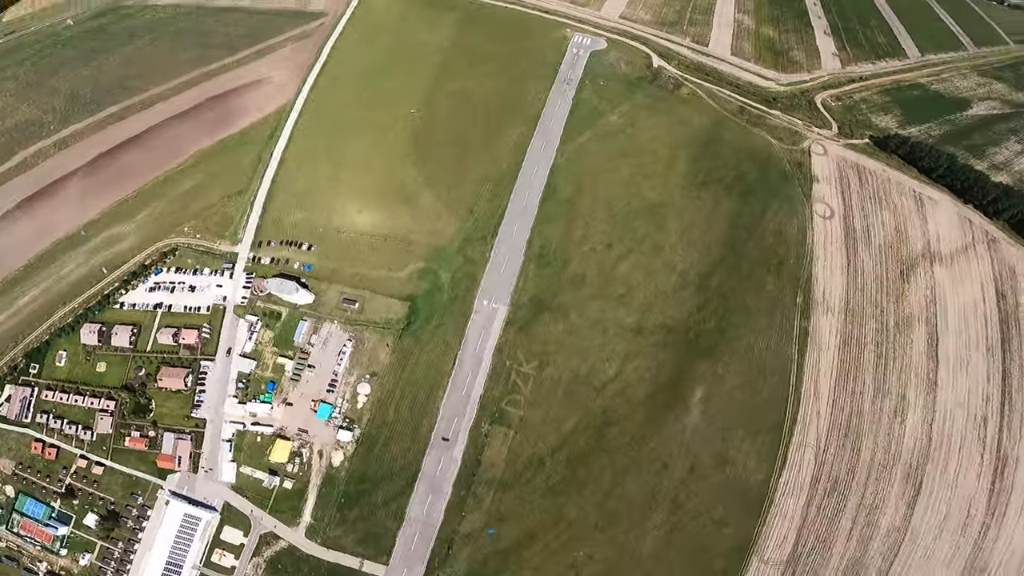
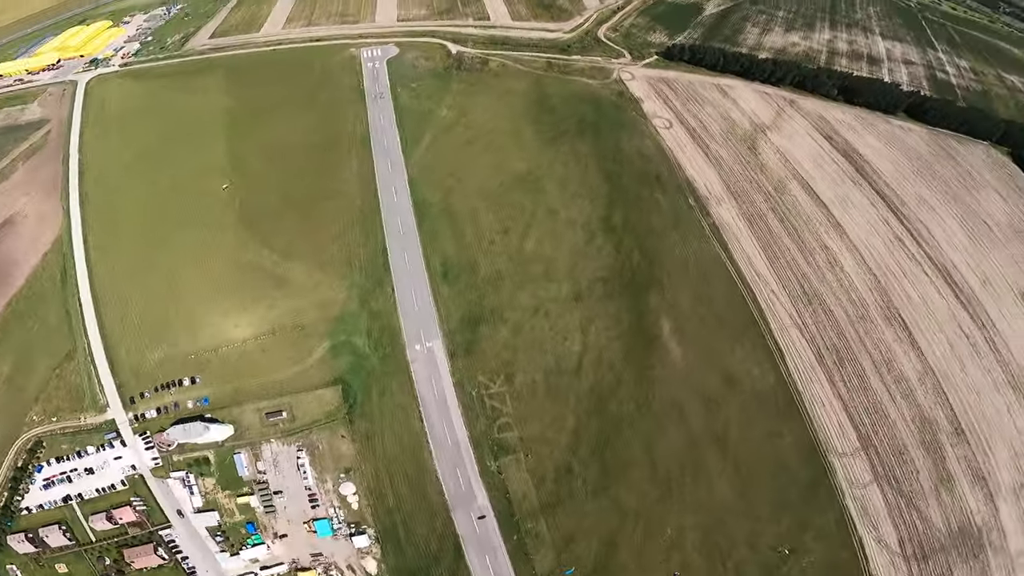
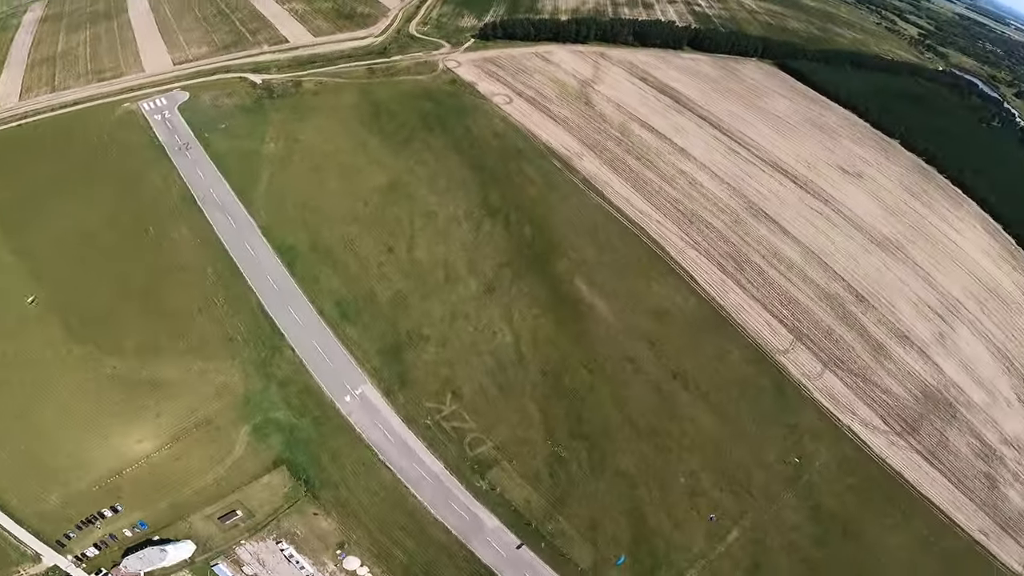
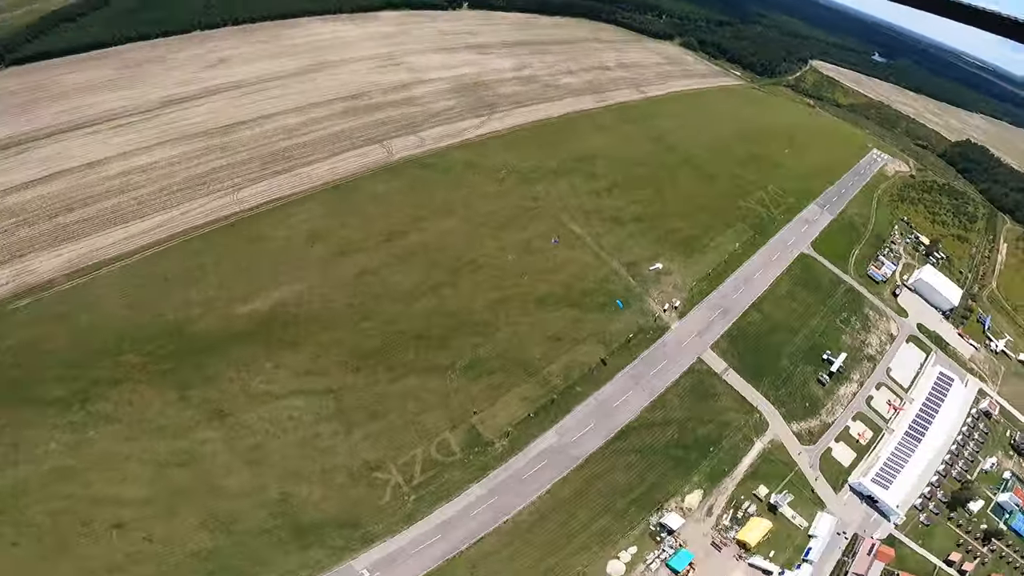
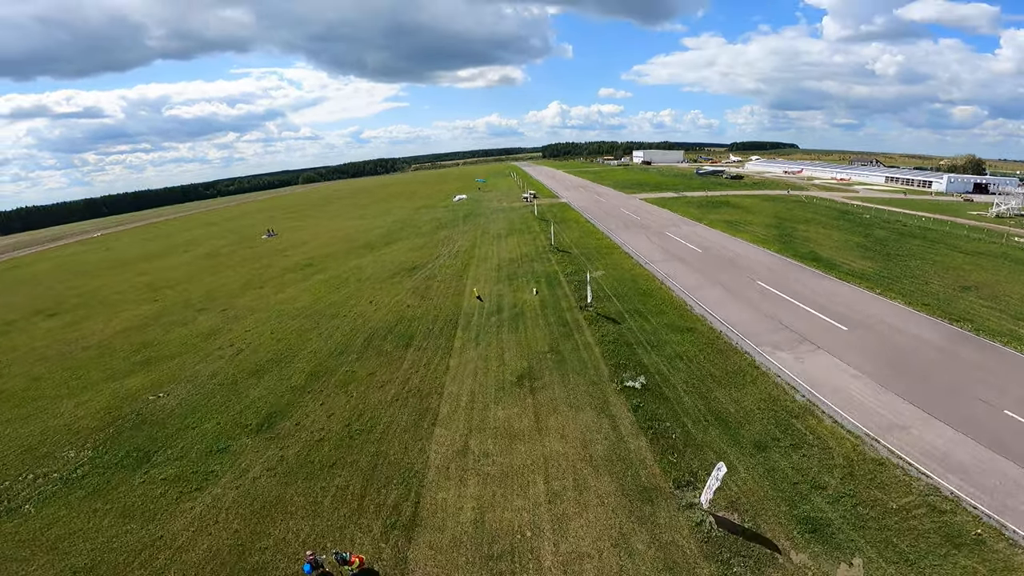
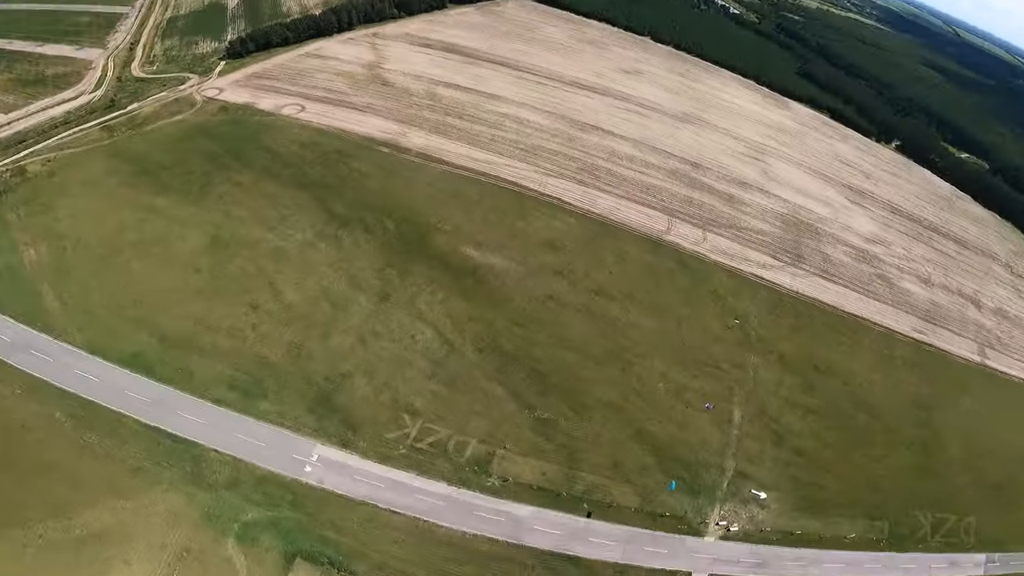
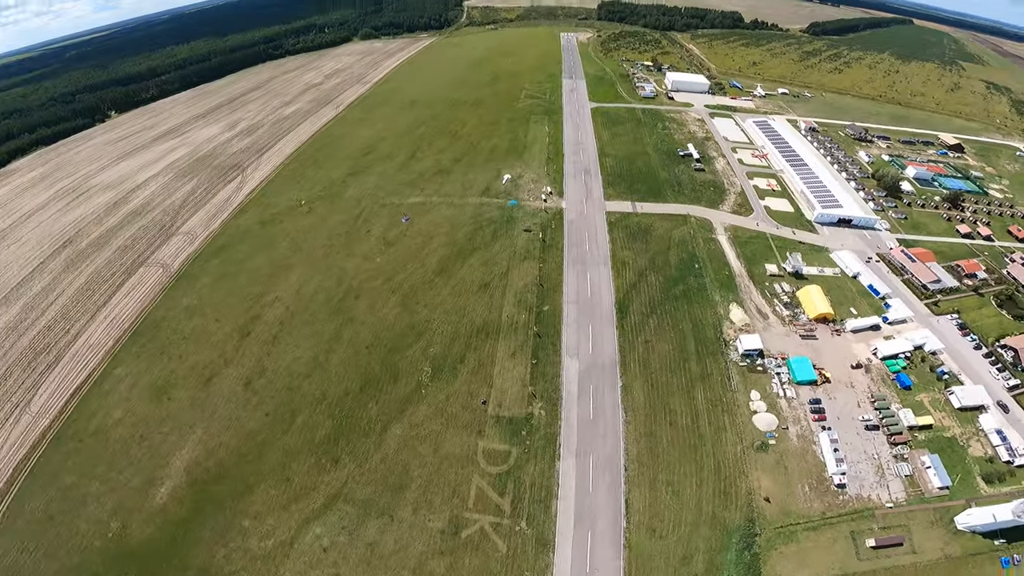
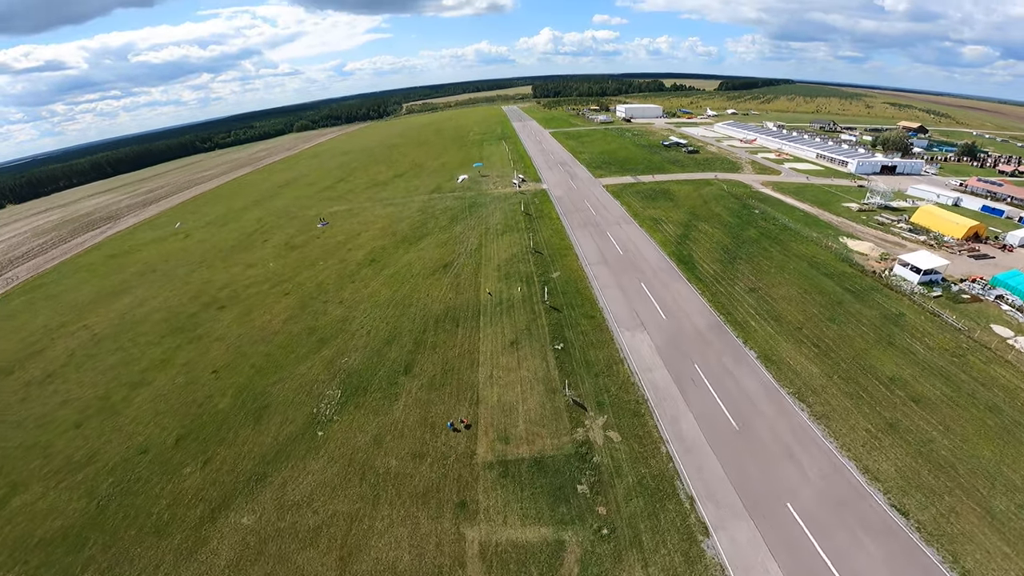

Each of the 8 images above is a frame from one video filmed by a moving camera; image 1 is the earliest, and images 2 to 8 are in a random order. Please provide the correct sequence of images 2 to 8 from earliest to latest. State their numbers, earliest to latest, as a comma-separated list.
2, 3, 6, 4, 7, 8, 5
